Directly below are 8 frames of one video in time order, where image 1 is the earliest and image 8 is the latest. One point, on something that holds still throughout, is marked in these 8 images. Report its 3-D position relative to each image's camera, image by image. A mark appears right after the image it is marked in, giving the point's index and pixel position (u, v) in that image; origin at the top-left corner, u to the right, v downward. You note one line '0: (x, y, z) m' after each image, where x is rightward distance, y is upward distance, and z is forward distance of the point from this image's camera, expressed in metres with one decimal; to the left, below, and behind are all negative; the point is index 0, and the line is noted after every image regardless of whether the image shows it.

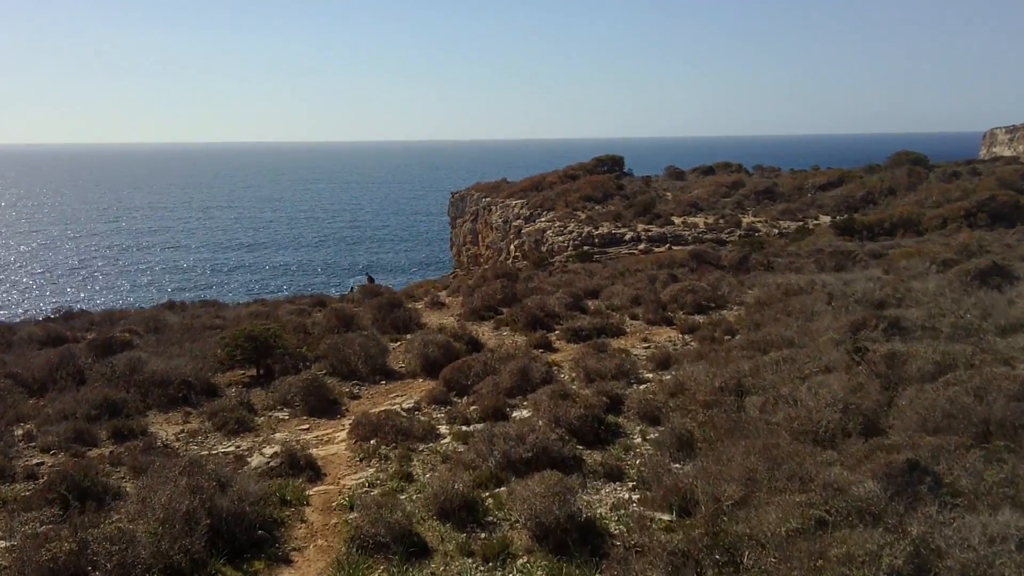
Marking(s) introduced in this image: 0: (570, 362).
0: (+0.8, -1.1, +13.4) m
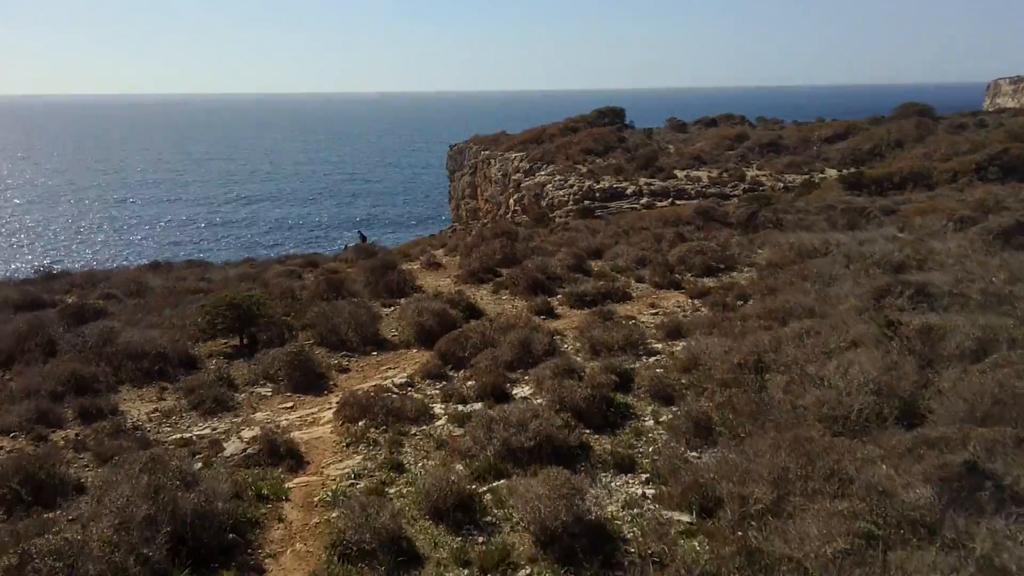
0: (+0.8, -0.6, +12.6) m
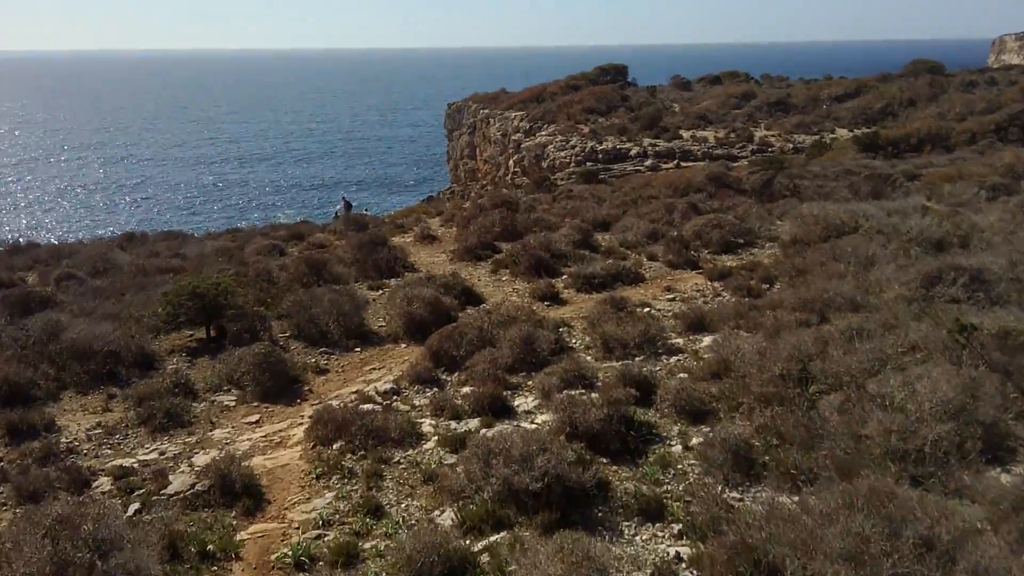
0: (+0.8, -0.4, +11.2) m
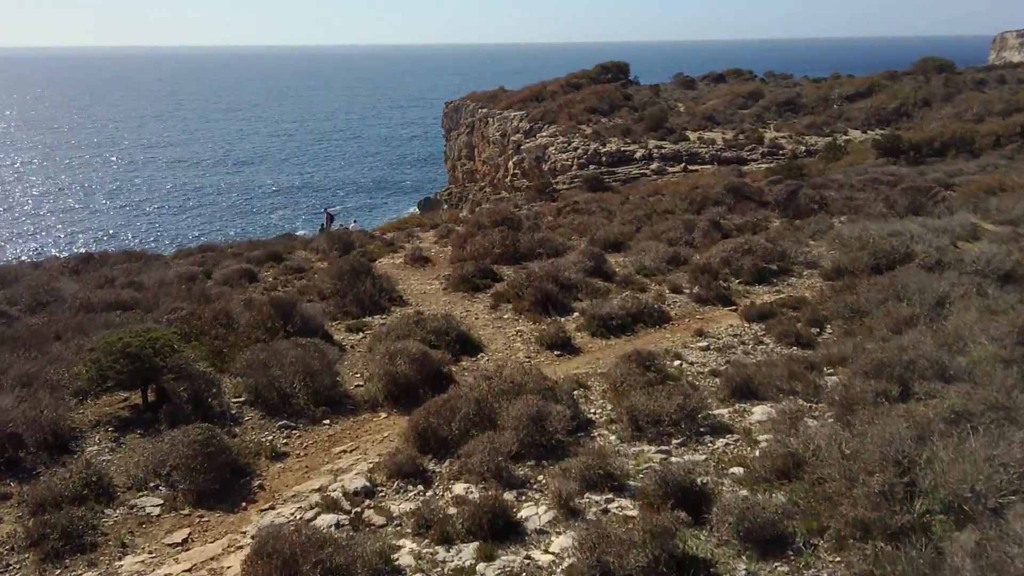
0: (+0.9, -1.0, +9.1) m
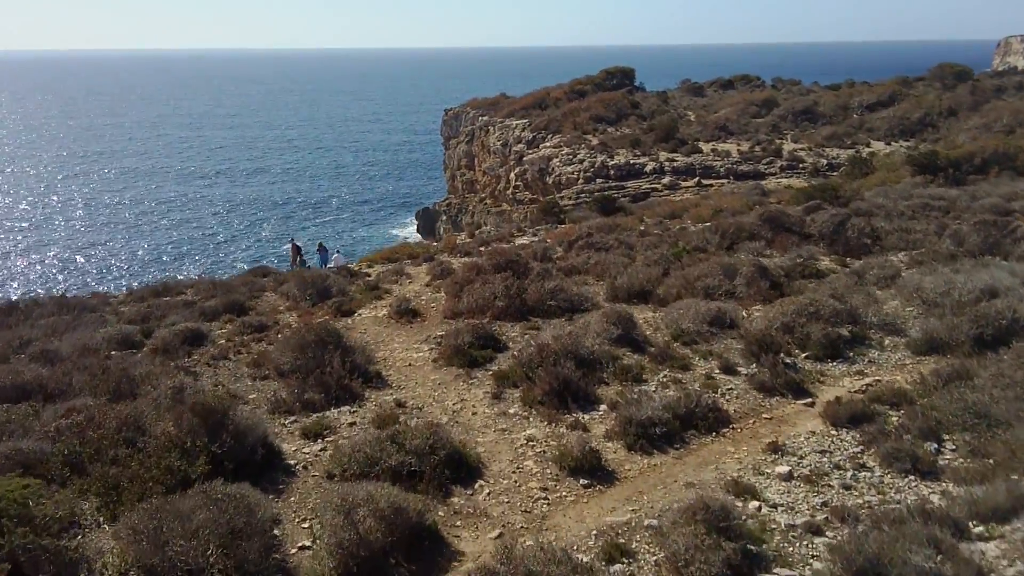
0: (+1.0, -1.8, +6.2) m
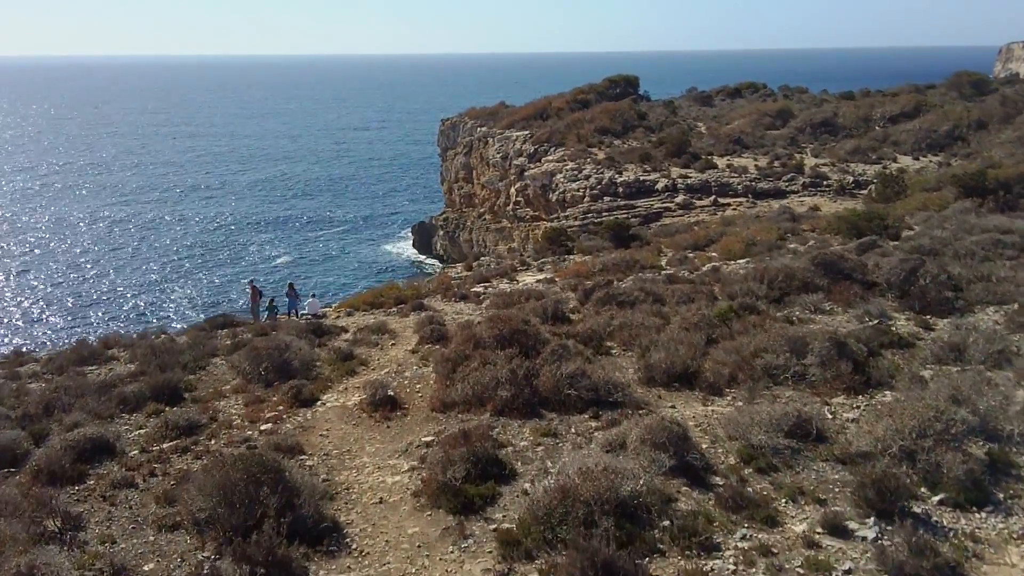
0: (+1.1, -2.8, +3.0) m
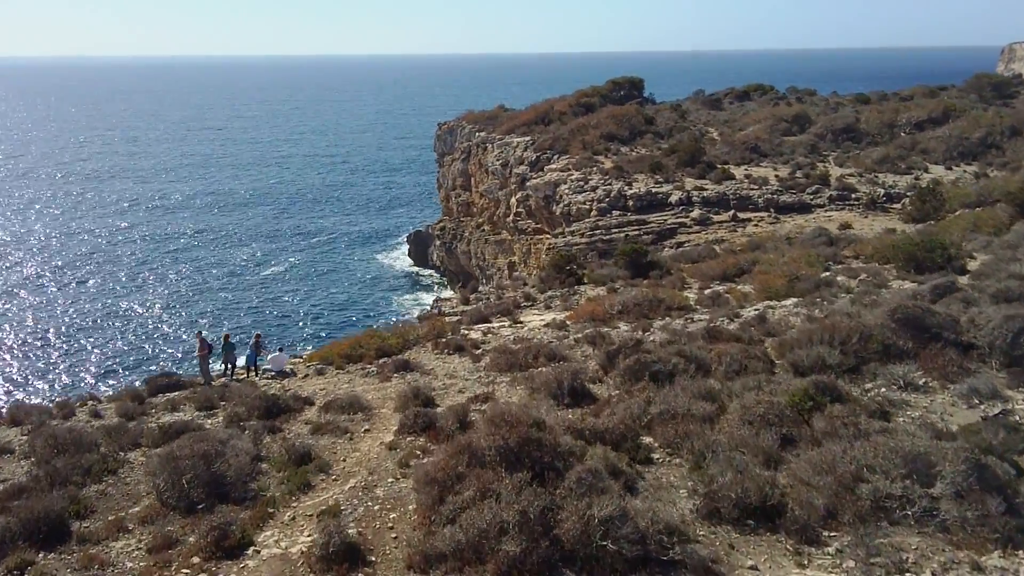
0: (+1.2, -3.6, -0.2) m
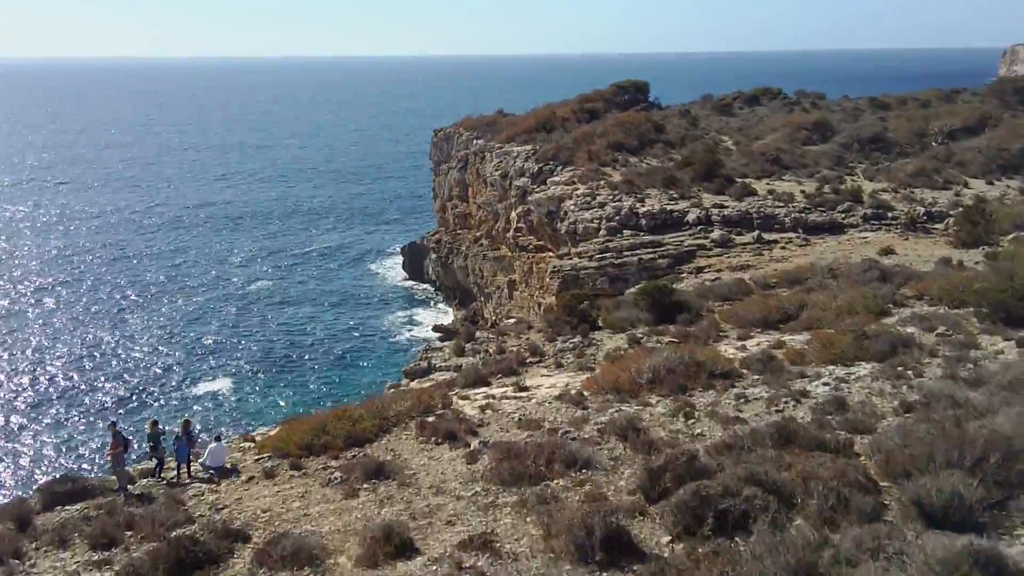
0: (+1.3, -4.6, -3.7) m
